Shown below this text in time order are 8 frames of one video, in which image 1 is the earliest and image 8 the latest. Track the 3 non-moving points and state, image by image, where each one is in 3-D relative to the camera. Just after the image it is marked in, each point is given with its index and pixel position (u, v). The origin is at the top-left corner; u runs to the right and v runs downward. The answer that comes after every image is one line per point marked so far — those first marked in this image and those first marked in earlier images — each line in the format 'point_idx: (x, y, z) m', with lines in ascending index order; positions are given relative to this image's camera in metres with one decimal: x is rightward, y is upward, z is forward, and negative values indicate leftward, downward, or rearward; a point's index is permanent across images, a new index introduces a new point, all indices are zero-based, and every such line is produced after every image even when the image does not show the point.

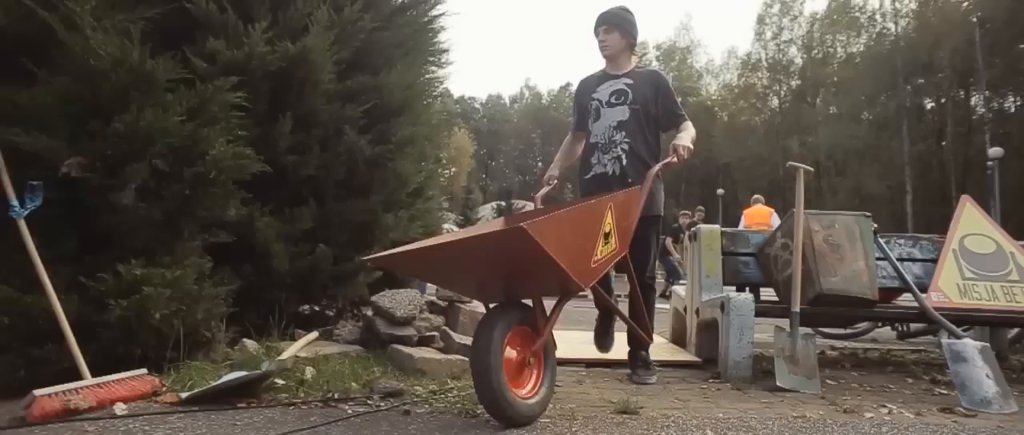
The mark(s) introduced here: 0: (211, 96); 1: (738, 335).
0: (-1.6, +0.6, +3.3) m
1: (+1.5, -0.7, +4.1) m
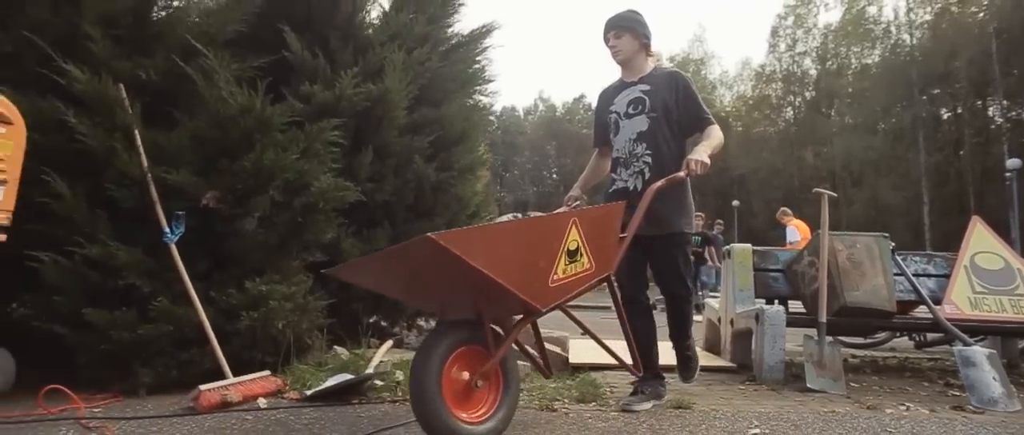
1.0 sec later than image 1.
0: (-1.2, +0.5, +3.9) m
1: (+1.9, -0.9, +4.6) m
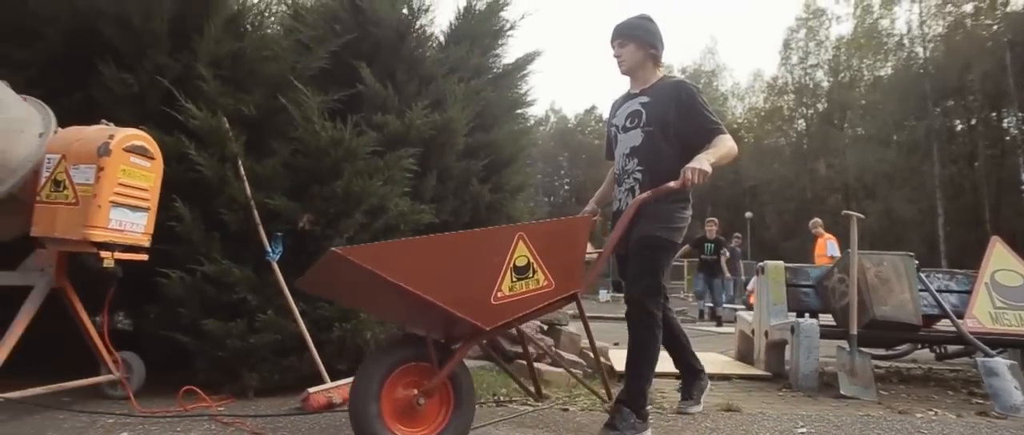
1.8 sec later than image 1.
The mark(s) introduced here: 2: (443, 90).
0: (-0.8, +0.4, +4.3) m
1: (+2.3, -1.0, +4.9) m
2: (-0.6, +1.0, +5.1) m
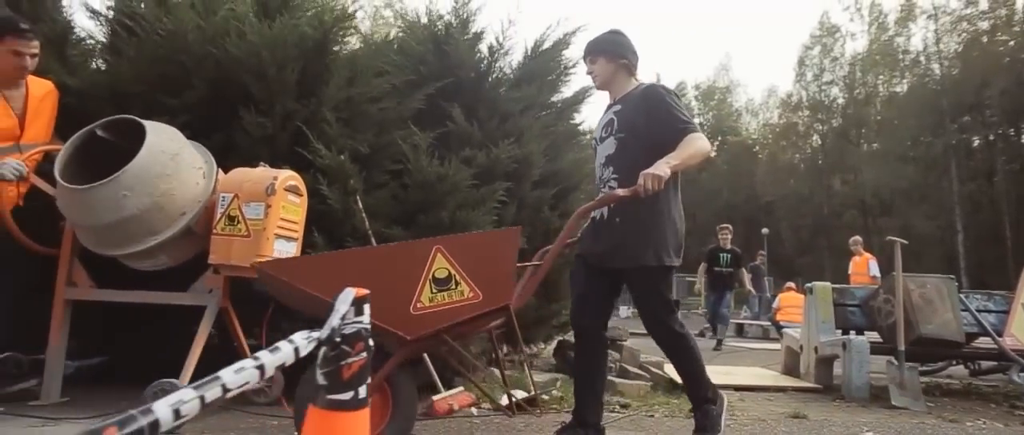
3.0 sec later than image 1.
0: (-0.2, +0.2, +4.8) m
1: (+2.9, -1.2, +5.4) m
2: (+0.1, +0.8, +5.7) m
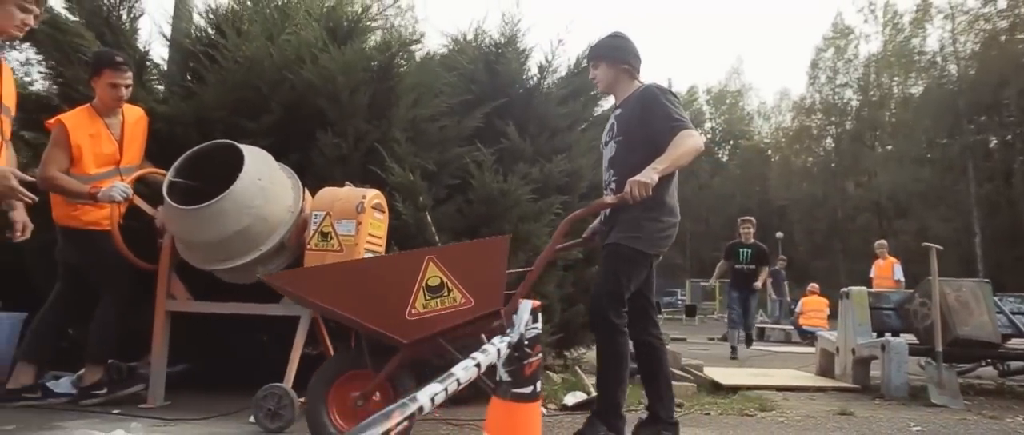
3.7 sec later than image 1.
0: (+0.3, +0.1, +5.2) m
1: (+3.4, -1.3, +5.6) m
2: (+0.5, +0.7, +6.0) m
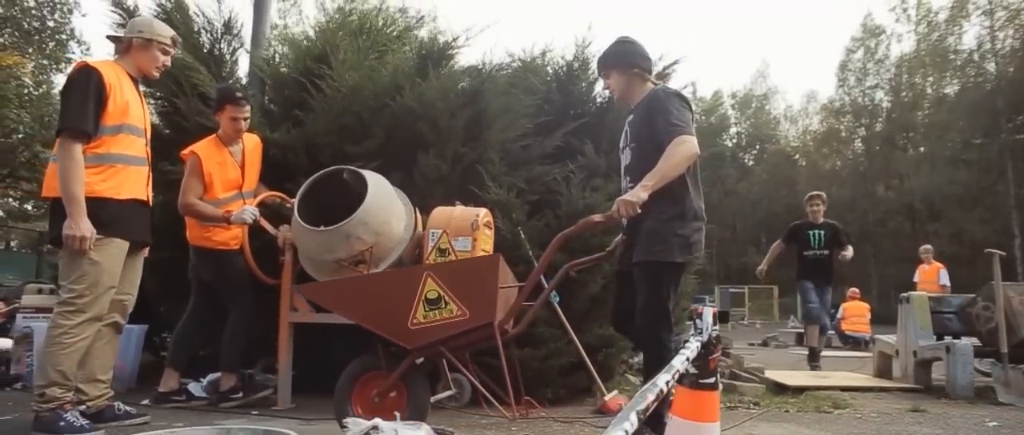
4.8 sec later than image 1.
0: (+1.0, 0.0, +5.5) m
1: (+4.1, -1.4, +5.9) m
2: (+1.3, +0.6, +6.3) m
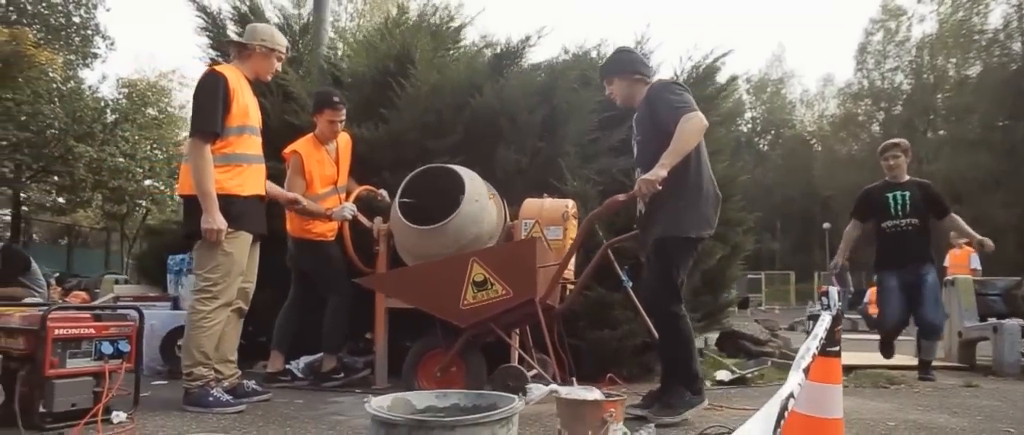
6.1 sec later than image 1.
0: (+1.6, +0.1, +5.9) m
1: (+4.8, -1.2, +6.2) m
2: (+1.9, +0.7, +6.7) m
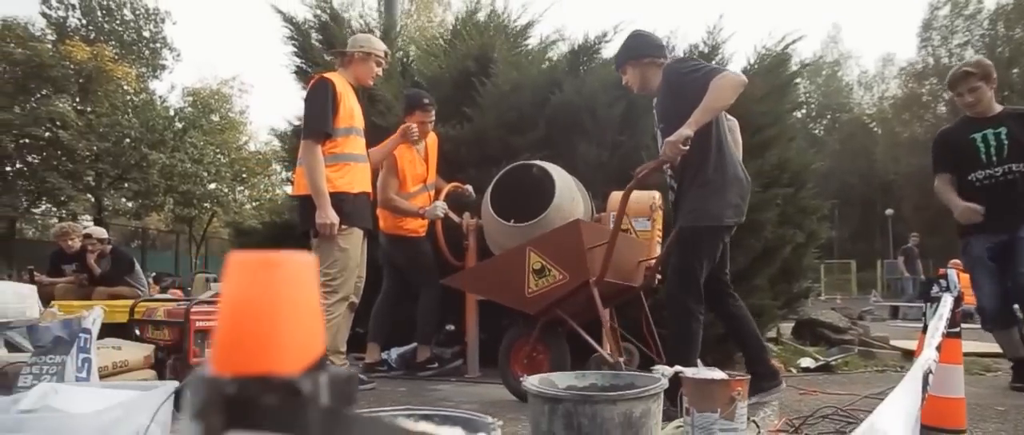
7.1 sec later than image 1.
0: (+2.4, +0.2, +5.9) m
1: (+5.6, -1.1, +5.9) m
2: (+2.7, +0.8, +6.6) m
